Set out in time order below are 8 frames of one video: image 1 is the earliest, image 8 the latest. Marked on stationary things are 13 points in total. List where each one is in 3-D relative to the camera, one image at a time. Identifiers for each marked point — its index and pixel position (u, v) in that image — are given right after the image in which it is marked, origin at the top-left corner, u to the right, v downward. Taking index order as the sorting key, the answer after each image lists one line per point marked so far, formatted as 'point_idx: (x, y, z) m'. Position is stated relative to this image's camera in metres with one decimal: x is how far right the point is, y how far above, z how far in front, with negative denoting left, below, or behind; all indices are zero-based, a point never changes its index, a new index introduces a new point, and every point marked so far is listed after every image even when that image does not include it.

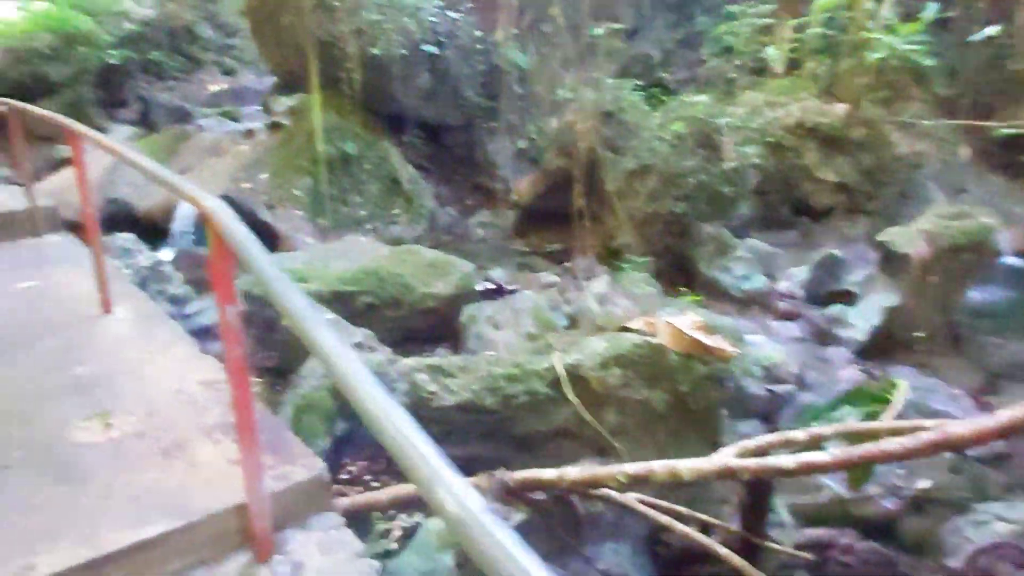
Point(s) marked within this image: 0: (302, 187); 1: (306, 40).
0: (-2.3, +1.1, +7.4) m
1: (-2.4, +2.9, +7.8) m
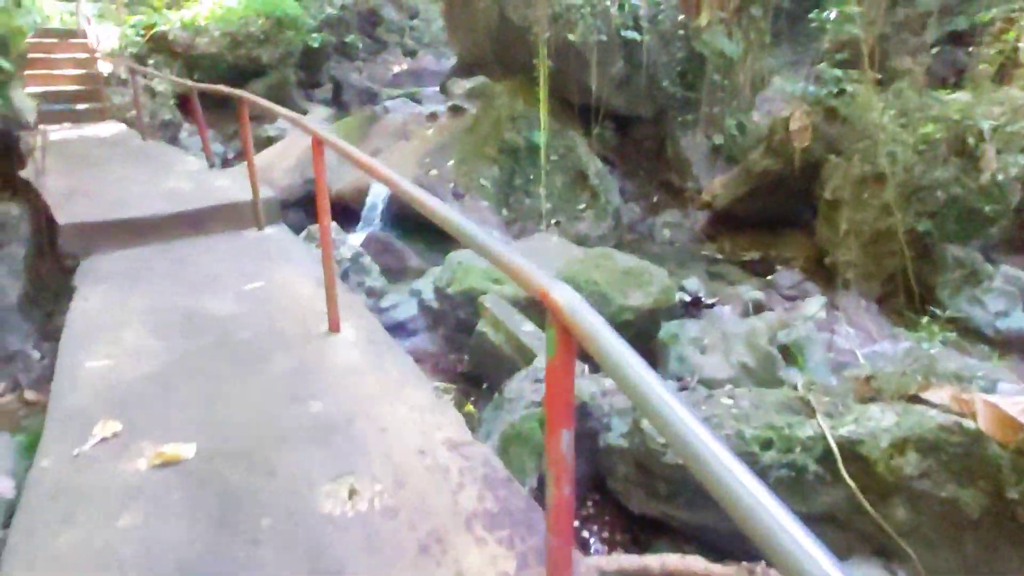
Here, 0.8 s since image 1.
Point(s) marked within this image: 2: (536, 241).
0: (-0.3, +1.2, +7.3) m
1: (-0.2, +2.9, +7.6) m
2: (+0.2, +0.4, +5.7) m
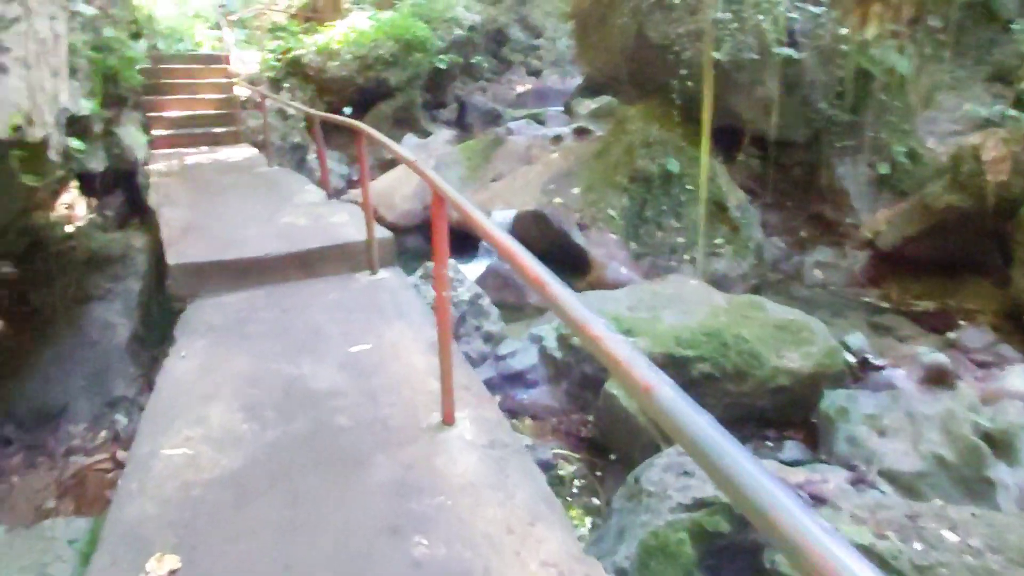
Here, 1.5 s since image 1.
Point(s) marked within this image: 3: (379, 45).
0: (+1.0, +0.8, +6.7) m
1: (+1.3, +2.5, +7.0) m
2: (+1.2, 0.0, +5.0) m
3: (-1.8, +3.3, +9.1) m
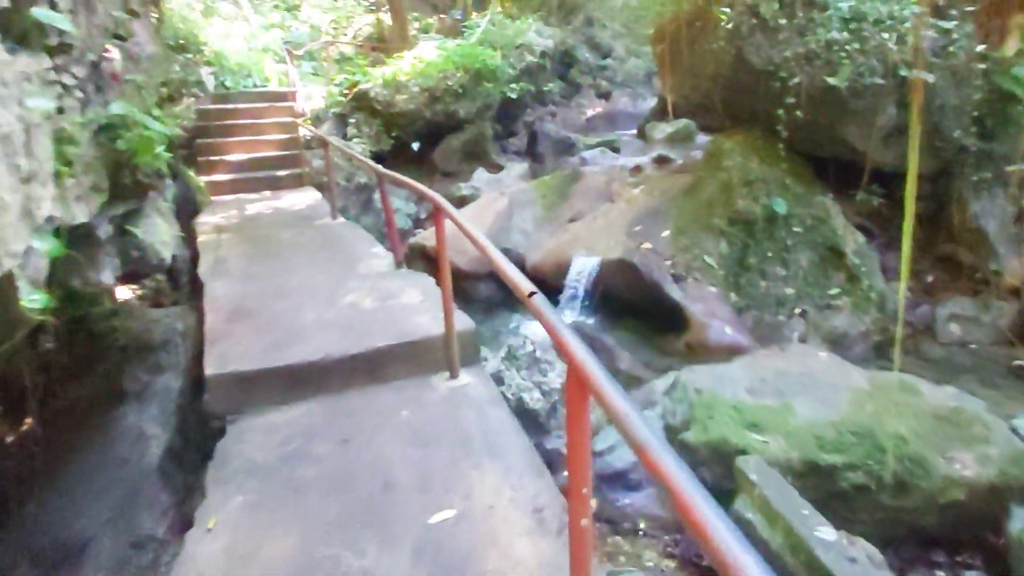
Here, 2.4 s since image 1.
0: (+1.8, +0.3, +5.9) m
1: (+2.0, +2.0, +6.3) m
2: (+1.8, -0.4, +4.2) m
3: (-0.8, +2.7, +8.7) m
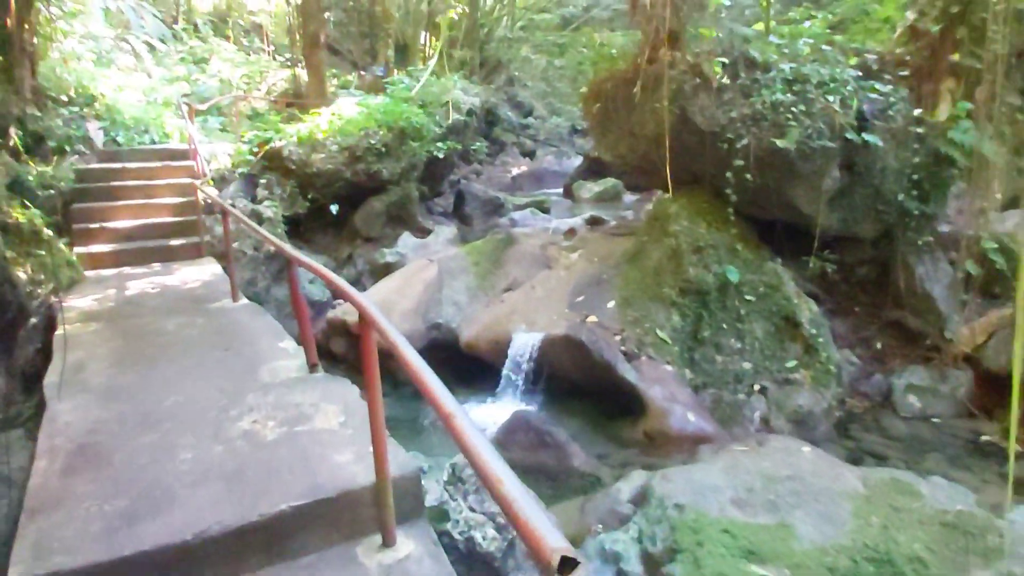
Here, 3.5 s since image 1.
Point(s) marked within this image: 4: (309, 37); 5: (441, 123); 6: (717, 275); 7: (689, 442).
0: (+1.2, -0.3, +5.5) m
1: (+1.4, +1.4, +6.0) m
2: (+1.5, -0.9, +3.7) m
3: (-1.7, +1.9, +8.1) m
4: (-3.3, +3.9, +10.8) m
5: (-1.0, +2.2, +9.2) m
6: (+1.7, +0.1, +5.6) m
7: (+1.2, -1.0, +4.6) m
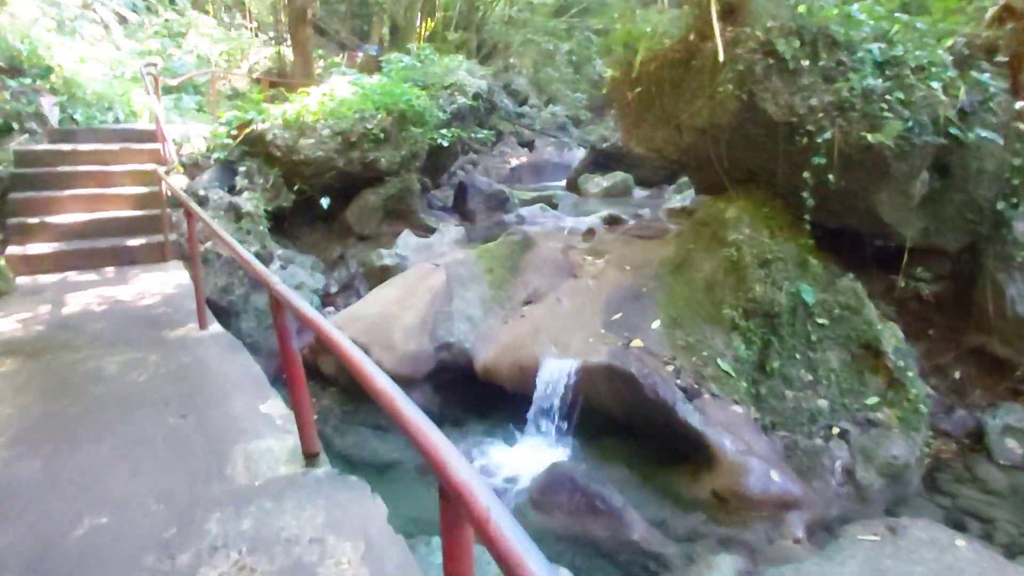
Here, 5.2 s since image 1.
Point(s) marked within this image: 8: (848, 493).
0: (+1.4, -0.4, +4.6) m
1: (+1.6, +1.3, +5.1) m
2: (+1.7, -1.1, +2.9) m
3: (-1.5, +1.8, +7.1) m
4: (-3.2, +4.0, +9.7) m
5: (-0.8, +2.2, +8.2) m
6: (+1.9, 0.0, +4.7) m
7: (+1.4, -1.2, +3.7) m
8: (+2.1, -1.3, +4.2) m
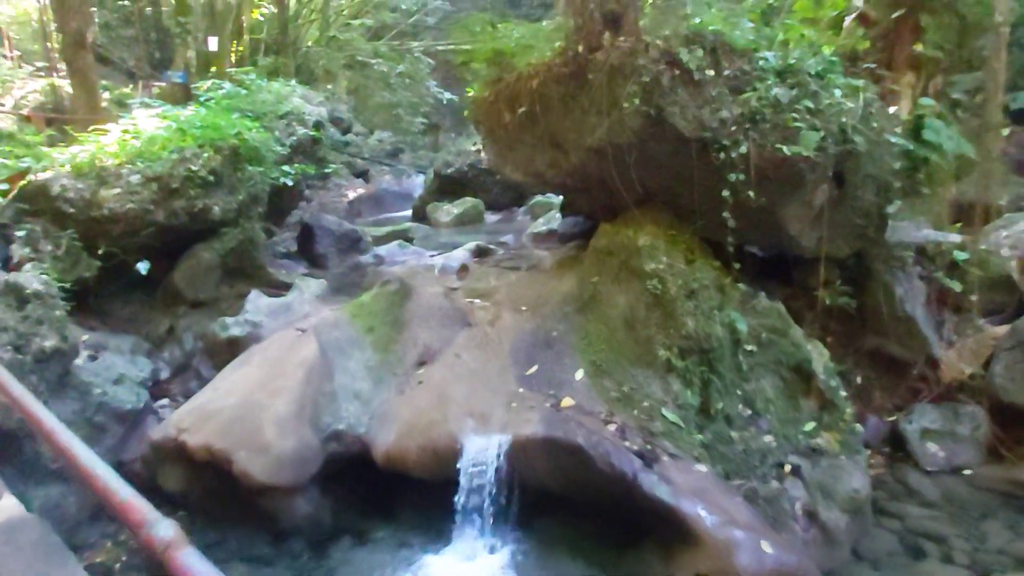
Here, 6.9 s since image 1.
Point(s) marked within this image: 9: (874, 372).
0: (+0.9, -0.7, +4.1) m
1: (+0.8, +1.0, +4.6) m
2: (+1.7, -1.2, +2.4) m
3: (-2.8, +1.1, +5.8) m
4: (-5.3, +3.0, +8.0) m
5: (-2.4, +1.5, +7.1) m
6: (+1.3, -0.2, +4.3) m
7: (+1.2, -1.4, +3.2) m
8: (+1.7, -1.4, +3.8) m
9: (+2.9, -0.7, +5.4) m
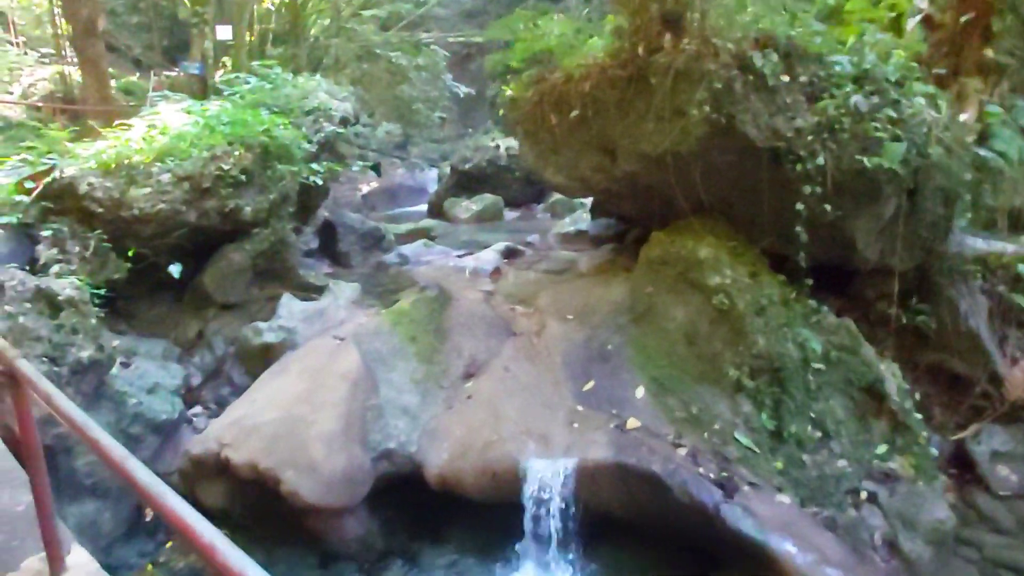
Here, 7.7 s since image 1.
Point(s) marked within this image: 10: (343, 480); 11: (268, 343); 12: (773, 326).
0: (+1.3, -0.8, +3.9) m
1: (+1.2, +0.9, +4.4) m
2: (+2.0, -1.3, +2.2) m
3: (-2.4, +1.1, +5.6) m
4: (-4.9, +3.0, +7.7) m
5: (-2.1, +1.5, +6.8) m
6: (+1.7, -0.3, +4.1) m
7: (+1.6, -1.5, +3.0) m
8: (+2.1, -1.5, +3.6) m
9: (+3.3, -0.8, +5.2) m
10: (-0.9, -1.1, +3.8) m
11: (-1.8, -0.4, +5.0) m
12: (+1.6, -0.2, +4.2) m
